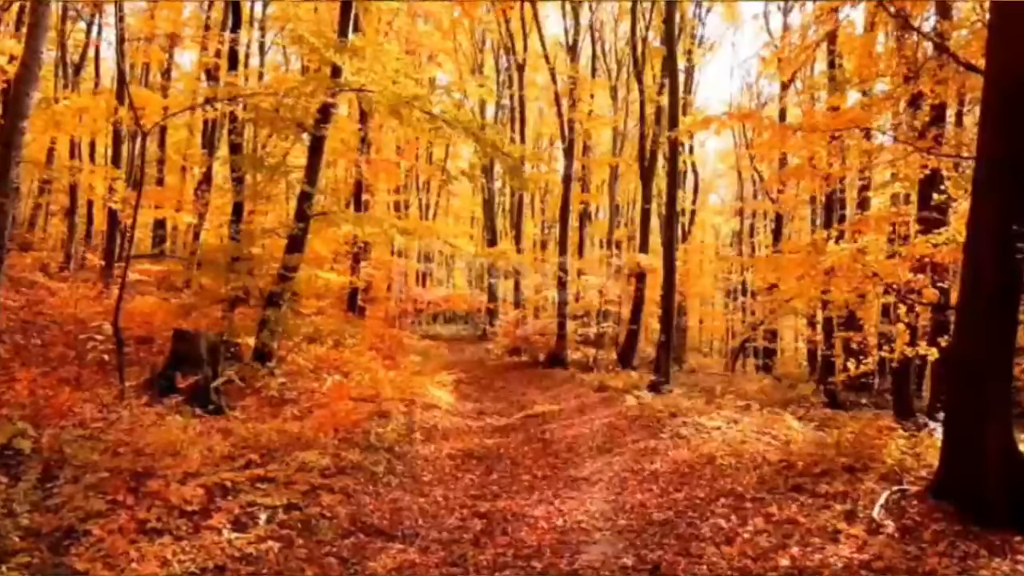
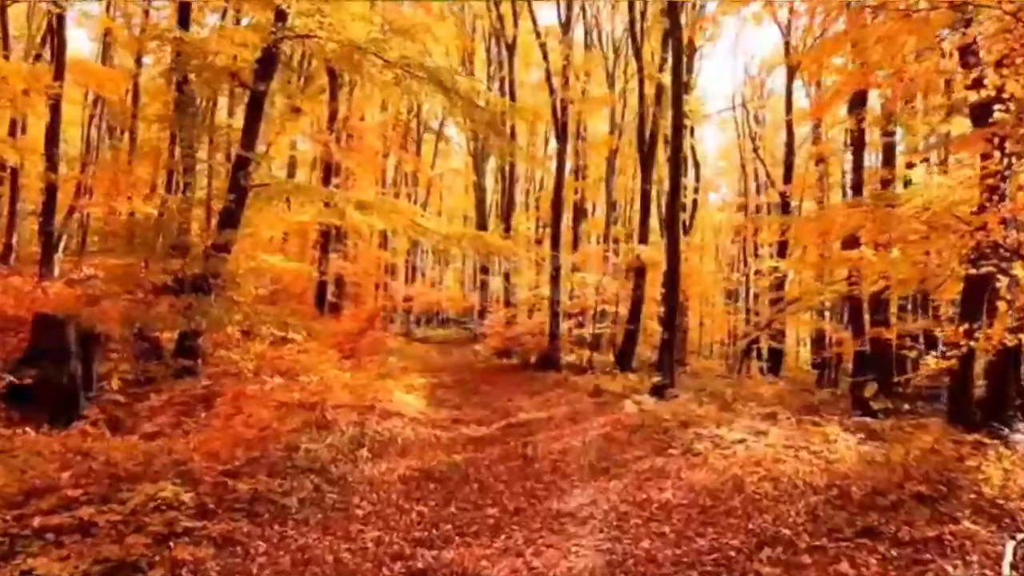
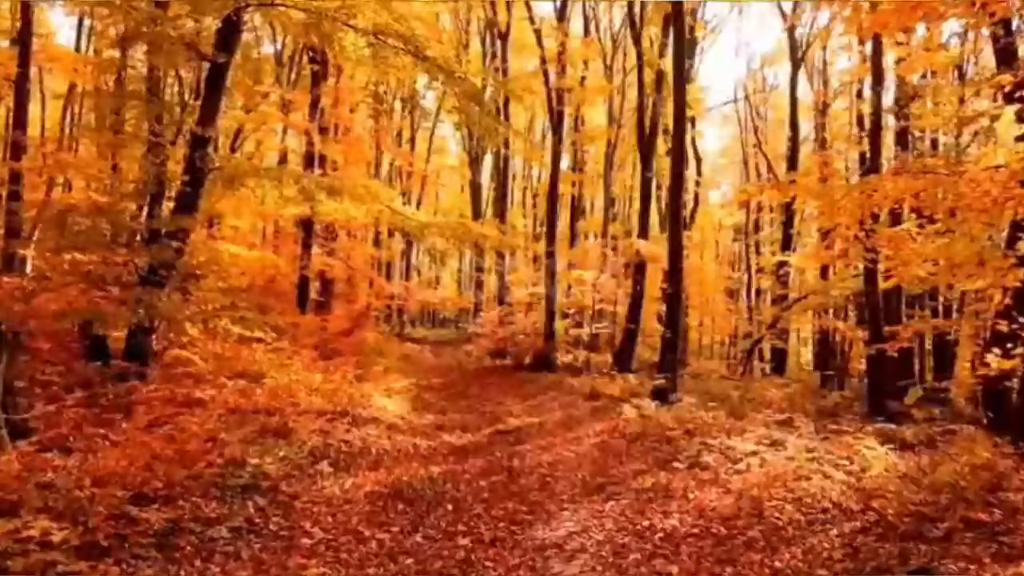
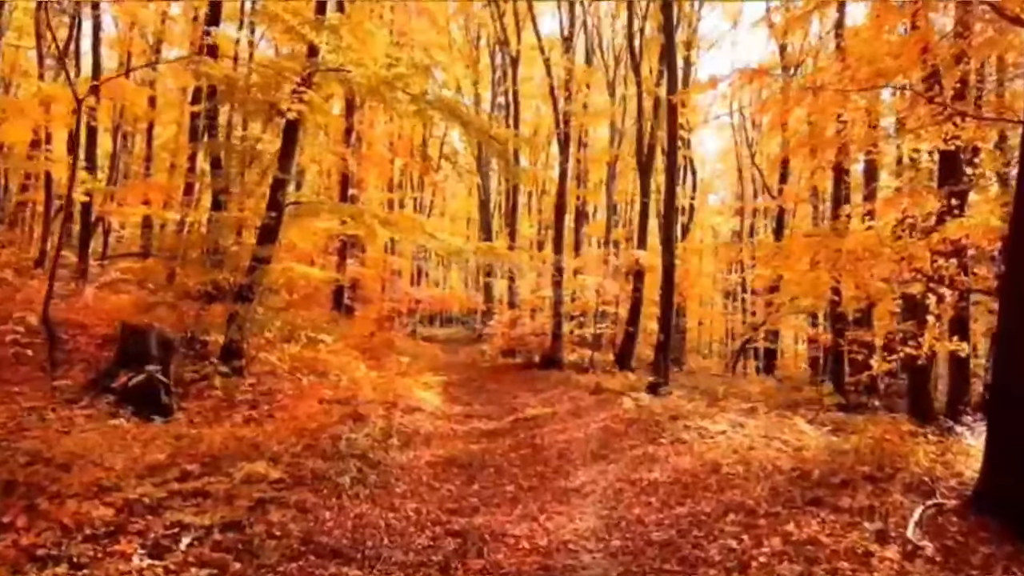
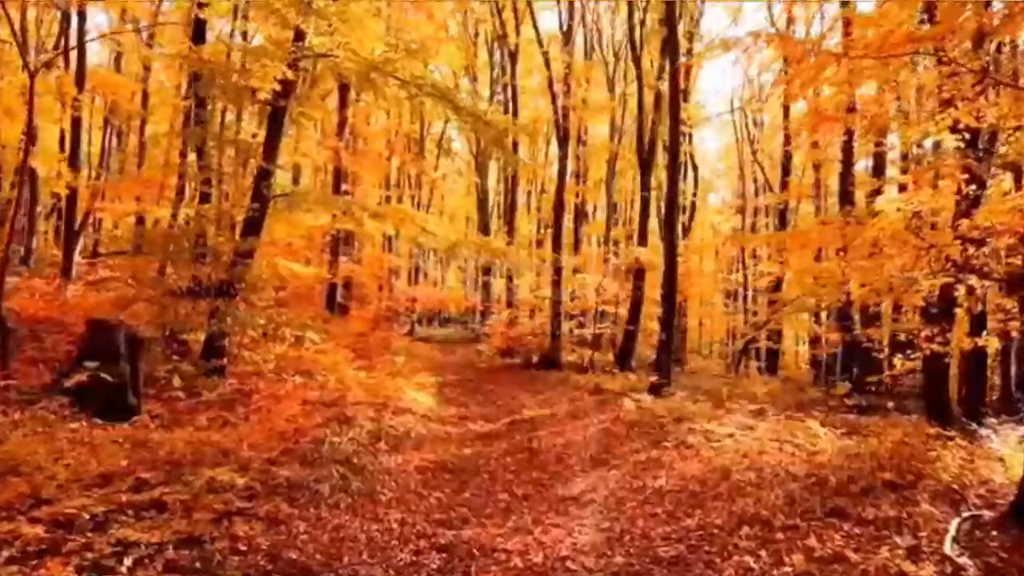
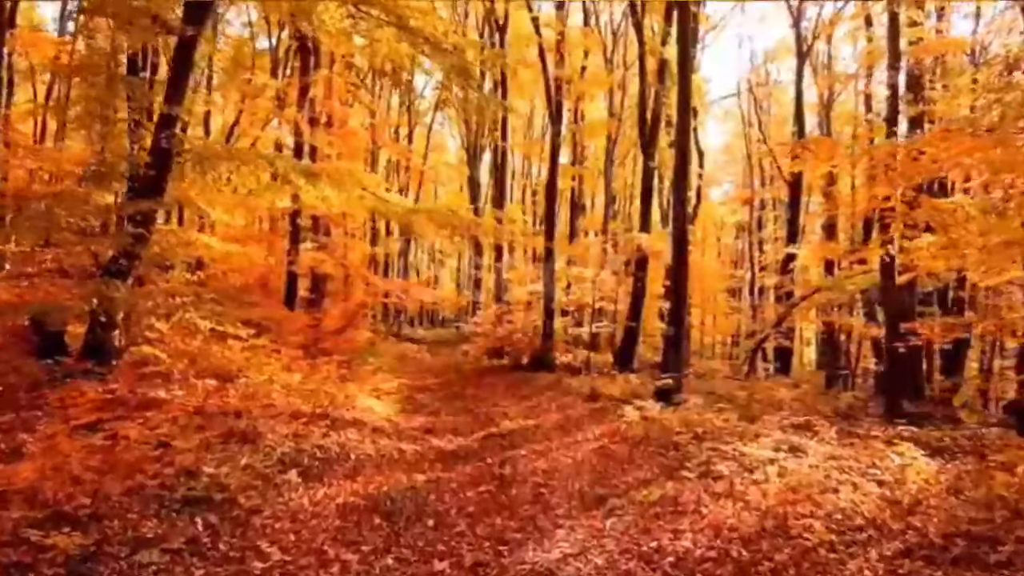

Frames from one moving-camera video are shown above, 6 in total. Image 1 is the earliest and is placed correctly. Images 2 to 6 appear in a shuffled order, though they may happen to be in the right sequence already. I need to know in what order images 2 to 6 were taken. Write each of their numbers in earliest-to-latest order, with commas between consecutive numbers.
4, 5, 2, 3, 6
